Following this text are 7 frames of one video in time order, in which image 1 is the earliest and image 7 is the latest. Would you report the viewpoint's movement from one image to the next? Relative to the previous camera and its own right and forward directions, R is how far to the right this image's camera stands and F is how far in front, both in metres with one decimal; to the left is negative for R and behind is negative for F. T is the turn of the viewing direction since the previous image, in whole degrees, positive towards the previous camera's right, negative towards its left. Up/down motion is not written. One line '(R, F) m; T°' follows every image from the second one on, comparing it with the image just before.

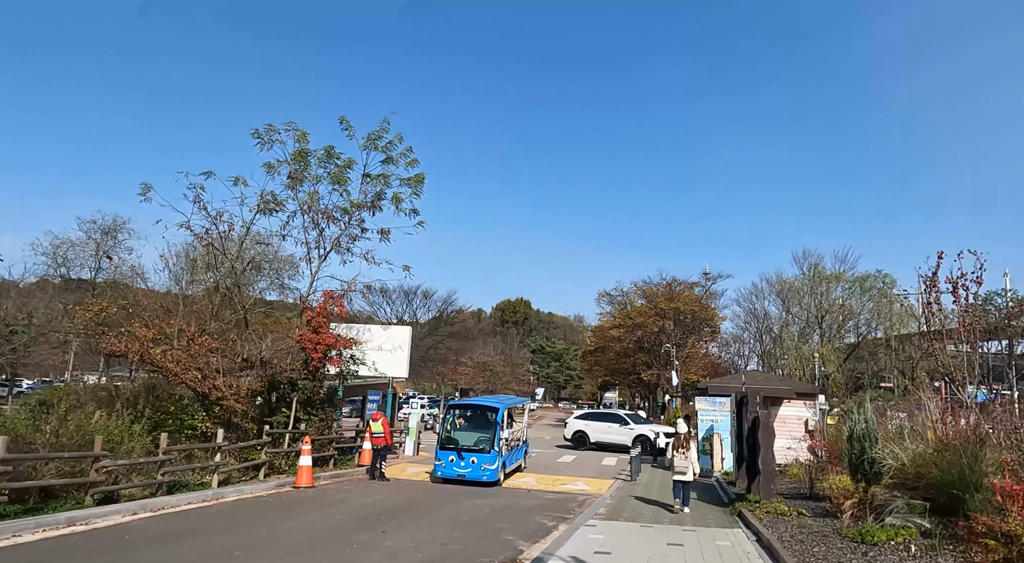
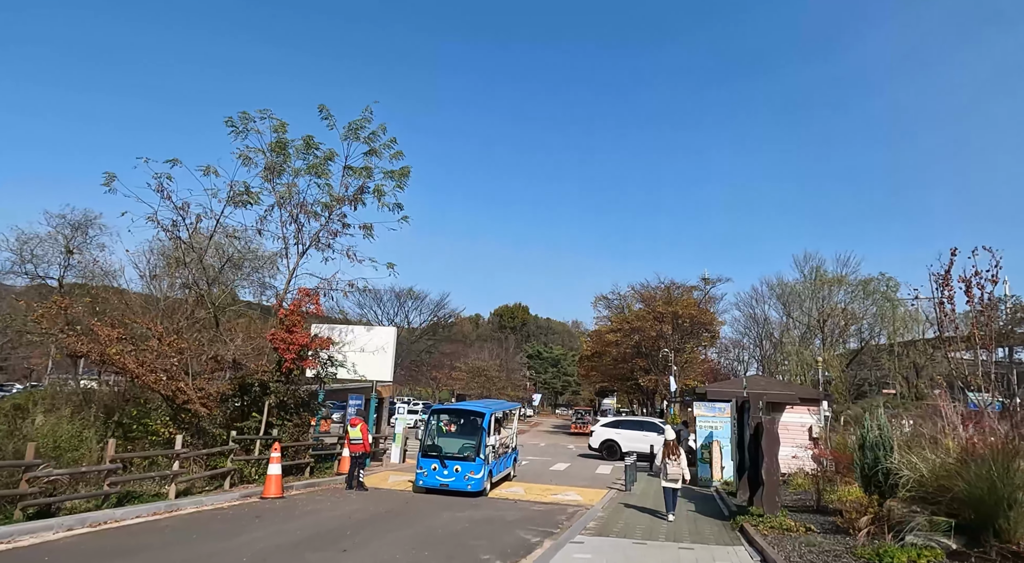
(+0.3, +0.9) m; 0°
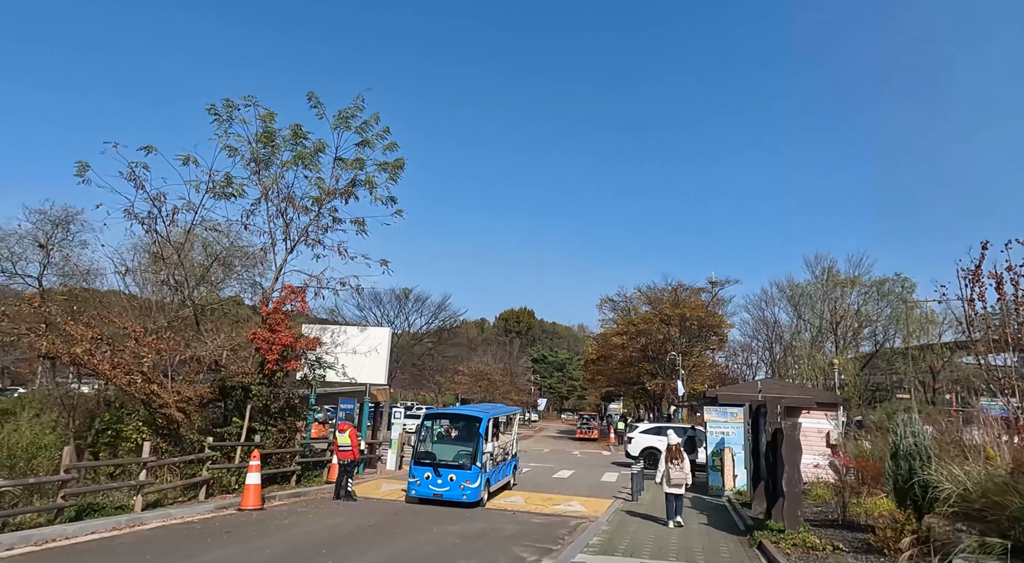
(+0.2, +1.0) m; -1°
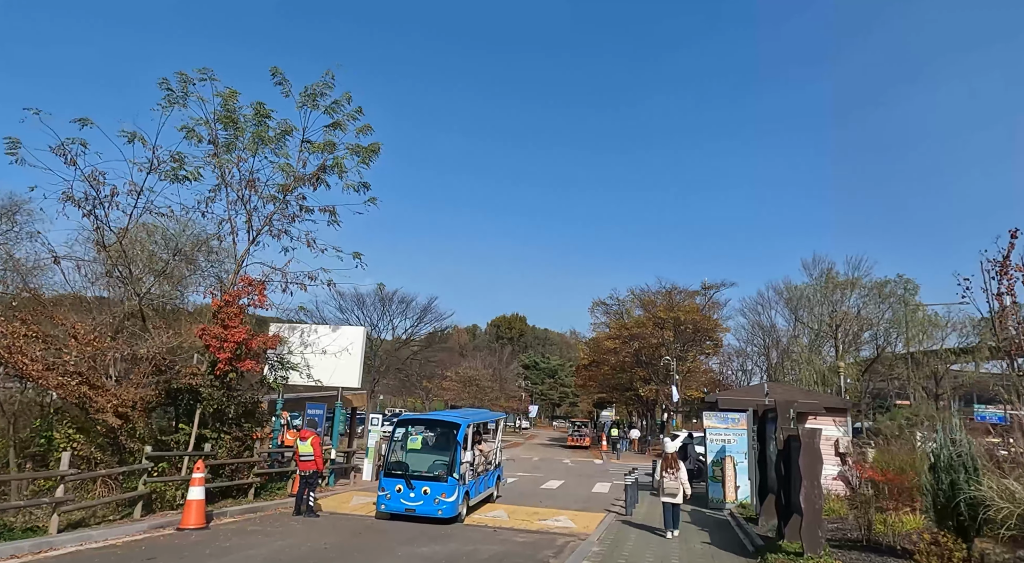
(+0.2, +1.4) m; +1°
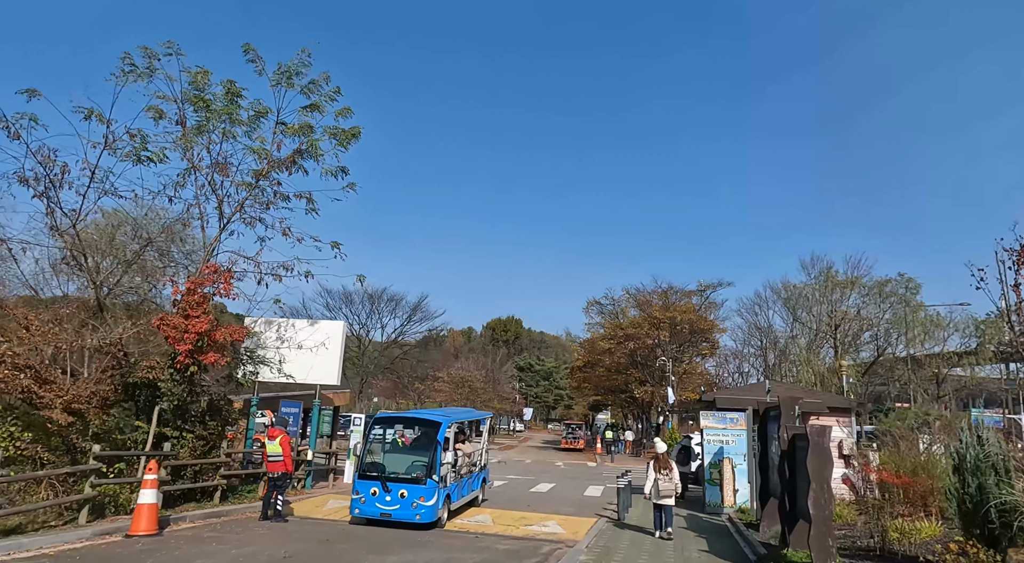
(+0.2, +0.9) m; 0°
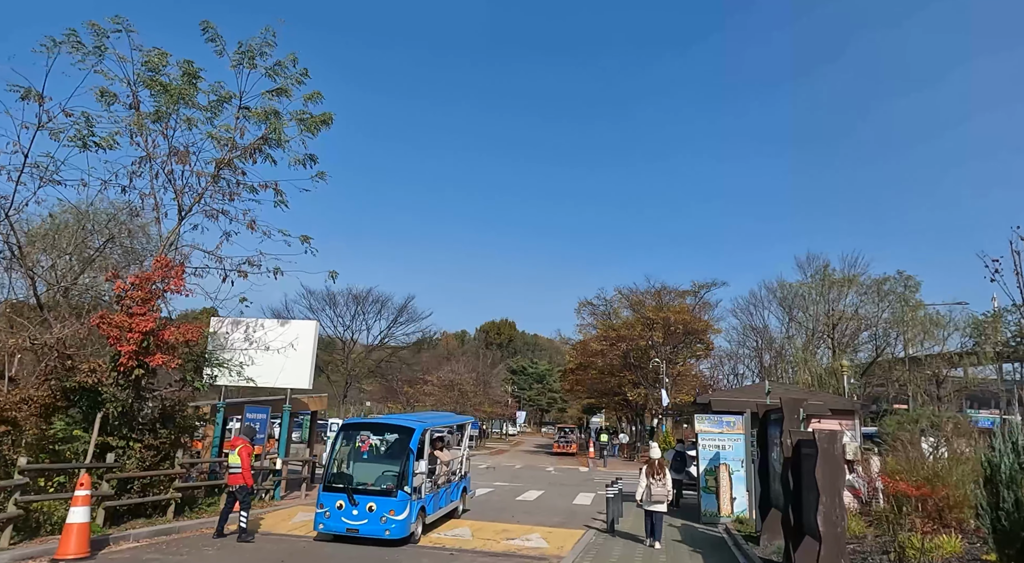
(+0.3, +1.0) m; +1°
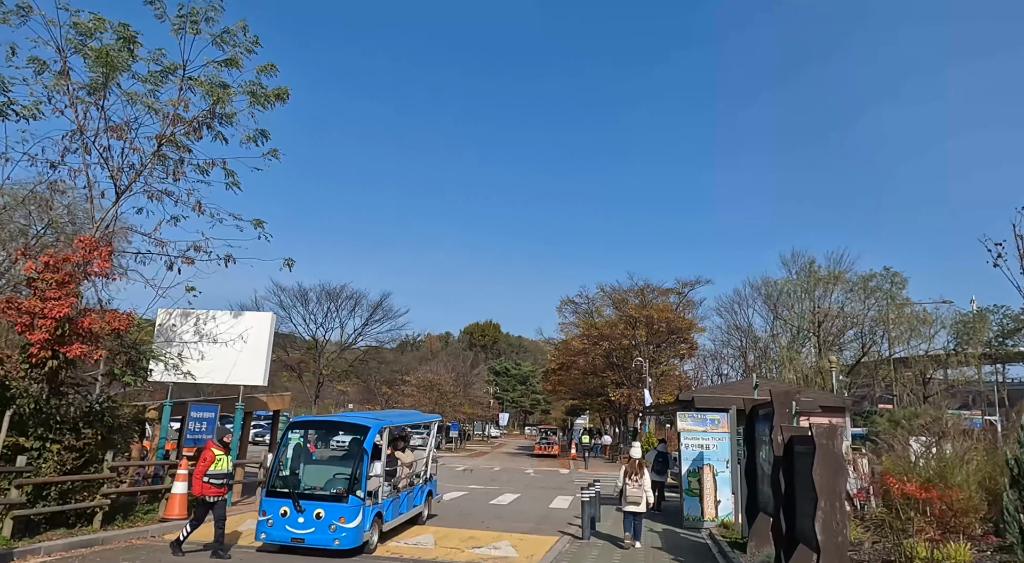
(+0.3, +1.0) m; +1°
